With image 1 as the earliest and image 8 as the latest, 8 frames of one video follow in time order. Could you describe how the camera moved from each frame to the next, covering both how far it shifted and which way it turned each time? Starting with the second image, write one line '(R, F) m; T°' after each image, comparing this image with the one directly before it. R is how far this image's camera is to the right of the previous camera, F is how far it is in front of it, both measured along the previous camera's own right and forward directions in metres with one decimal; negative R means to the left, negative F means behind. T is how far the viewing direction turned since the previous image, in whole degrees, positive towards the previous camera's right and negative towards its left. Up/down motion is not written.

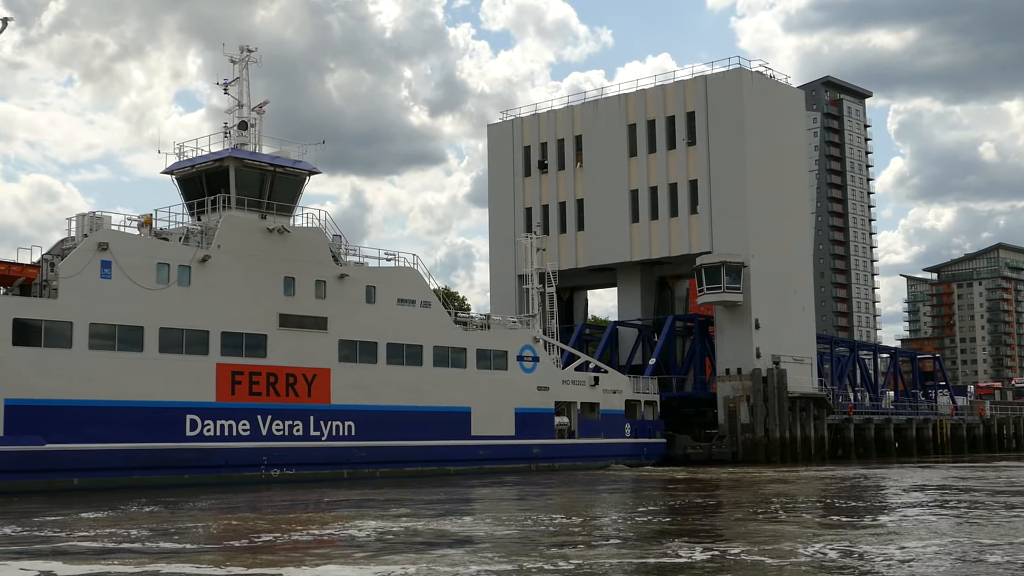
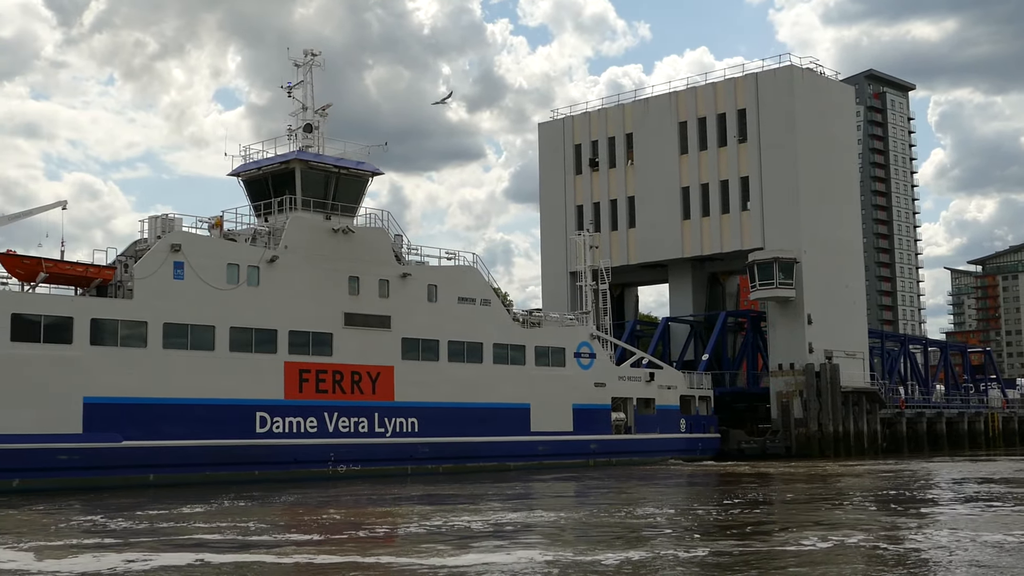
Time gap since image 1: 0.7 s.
(-0.3, -0.4) m; -2°
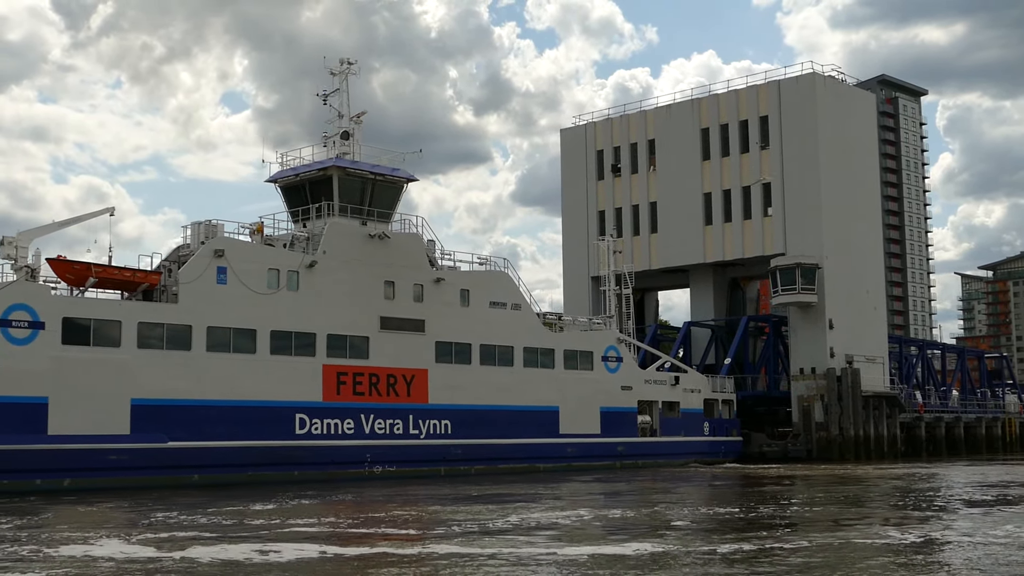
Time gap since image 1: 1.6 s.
(-0.4, -0.4) m; 0°
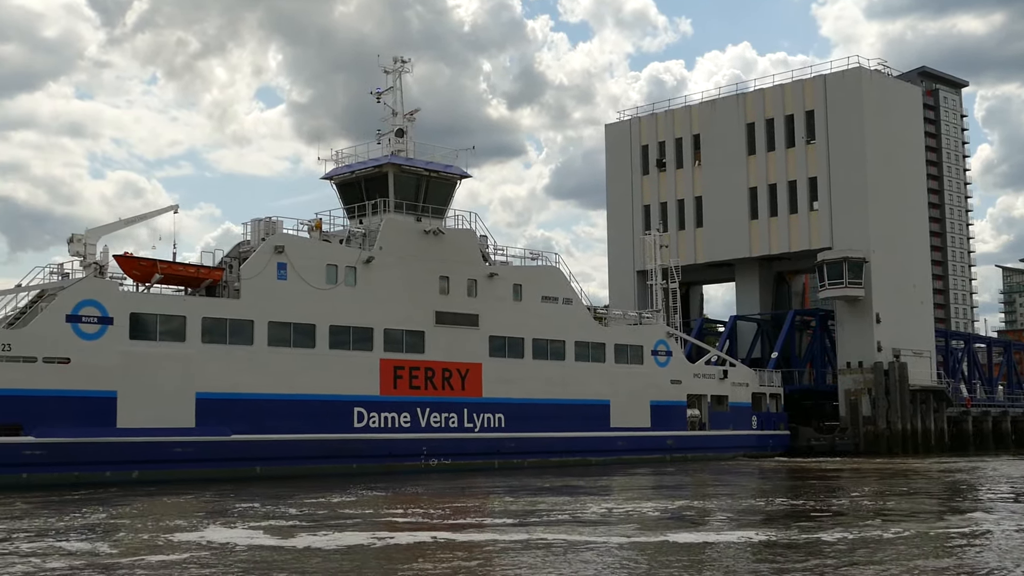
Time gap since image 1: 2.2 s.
(-0.3, -0.3) m; -1°
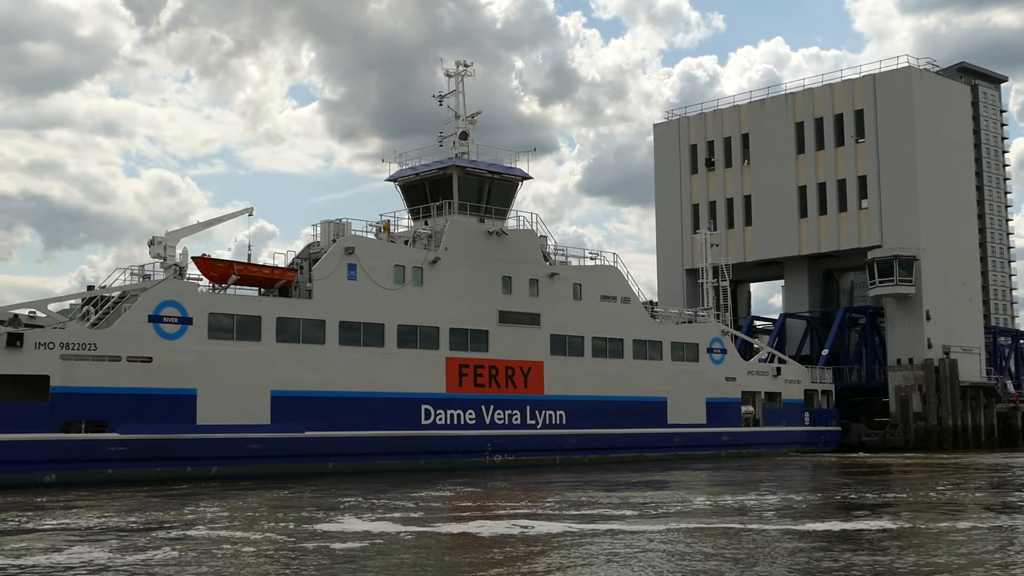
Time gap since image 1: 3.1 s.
(-0.5, -0.5) m; -1°
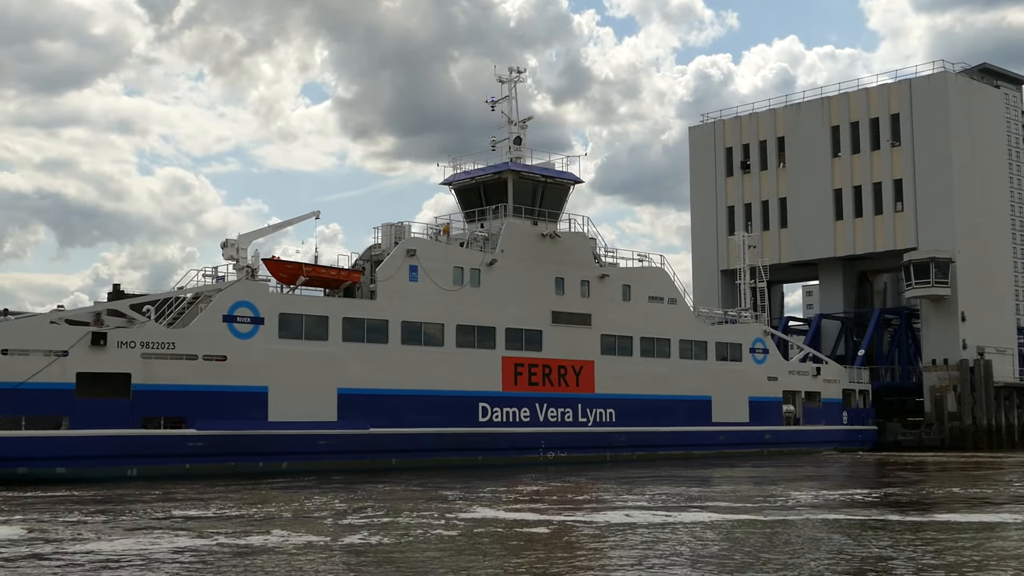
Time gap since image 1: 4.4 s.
(-0.7, -0.6) m; -1°
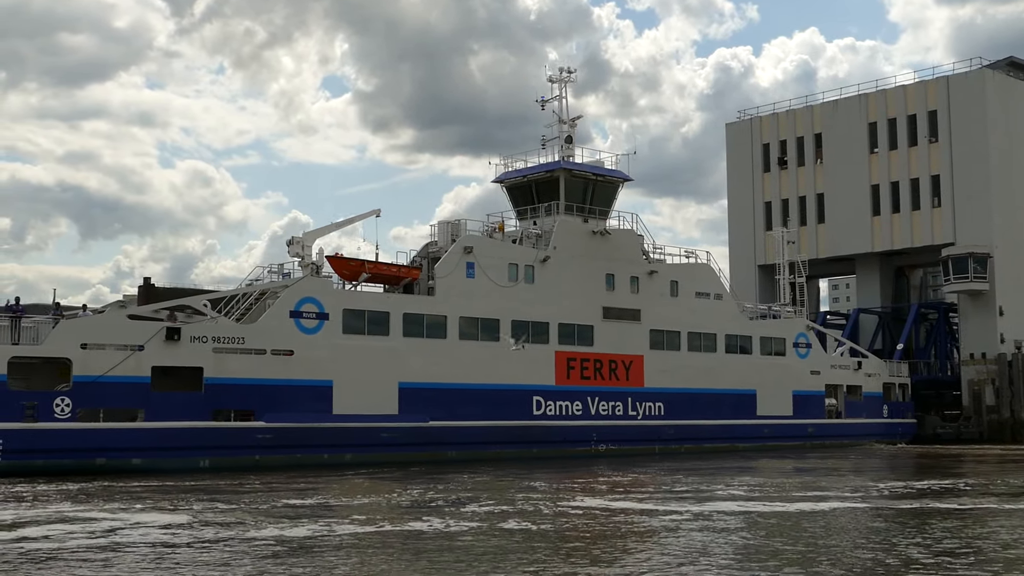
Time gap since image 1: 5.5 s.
(-0.6, -0.5) m; -1°
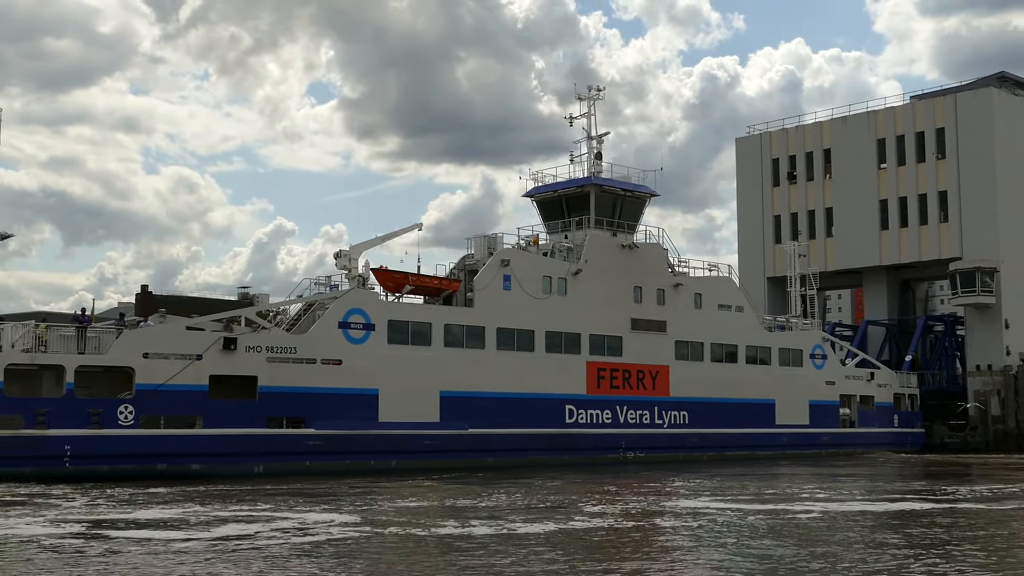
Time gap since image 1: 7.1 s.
(-0.8, -0.8) m; +1°
